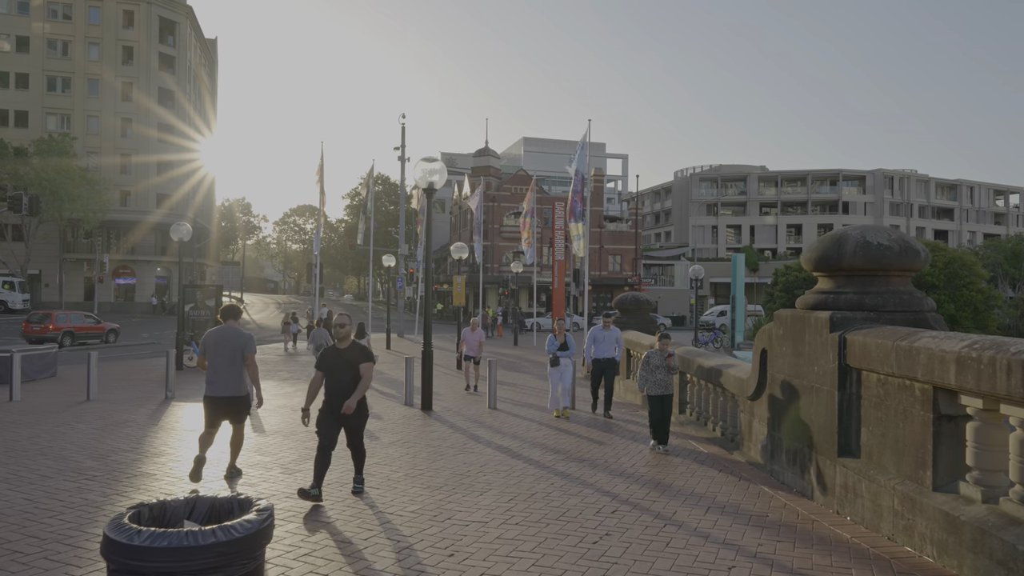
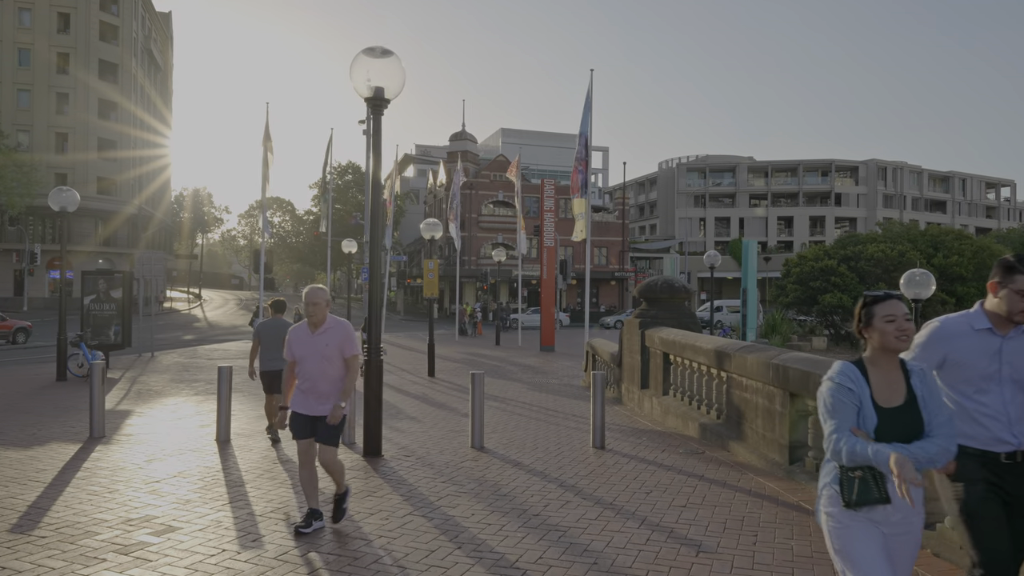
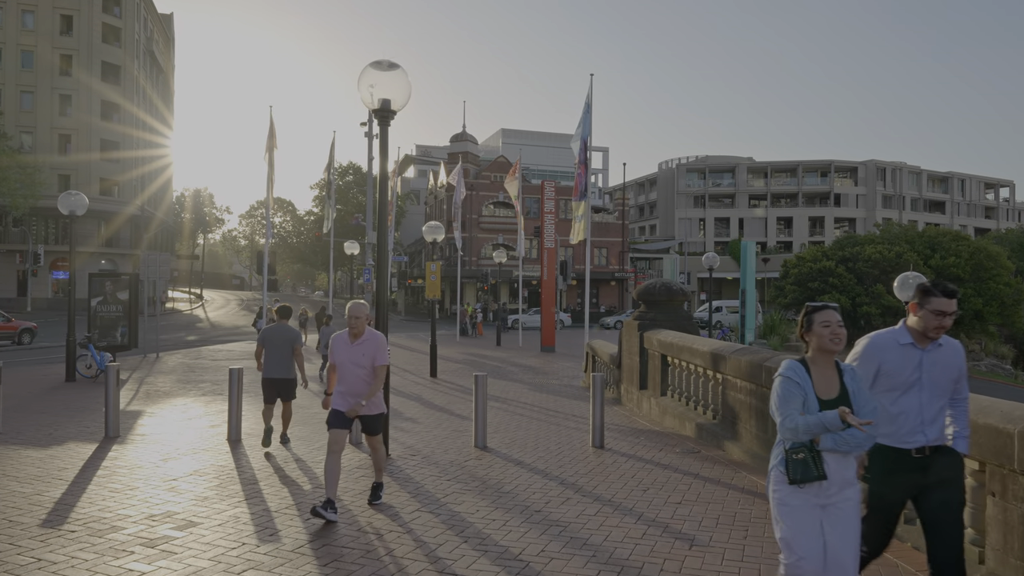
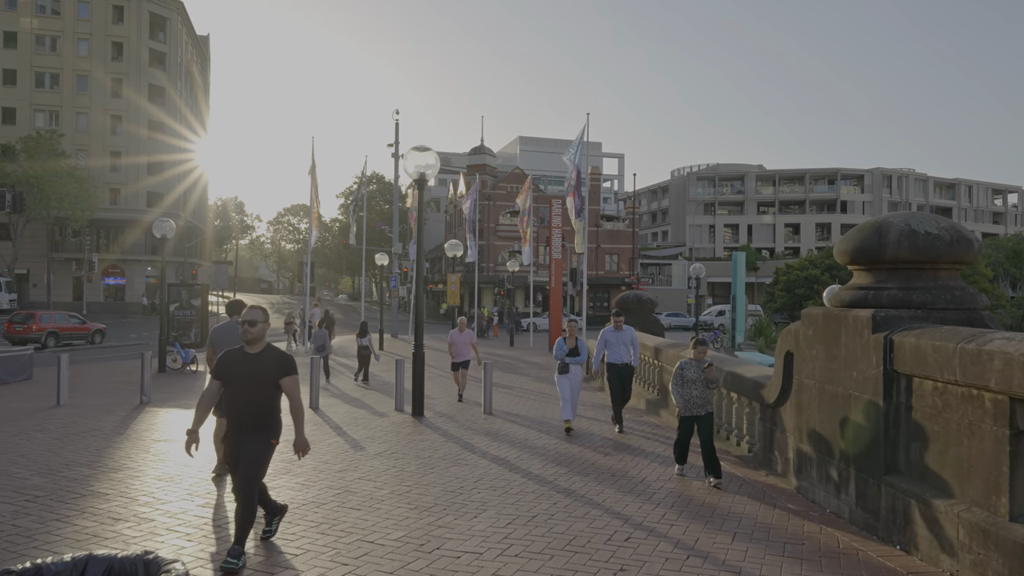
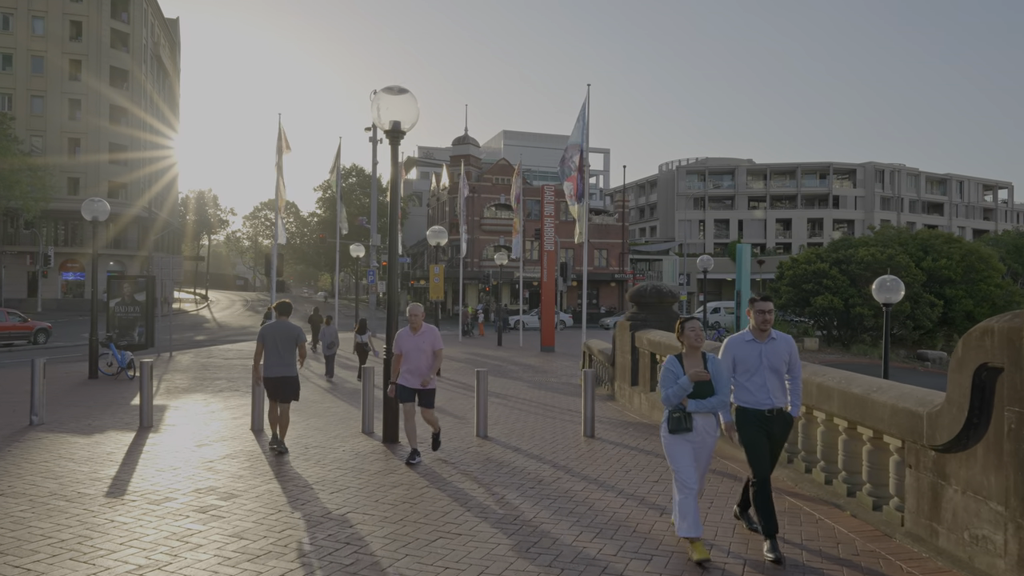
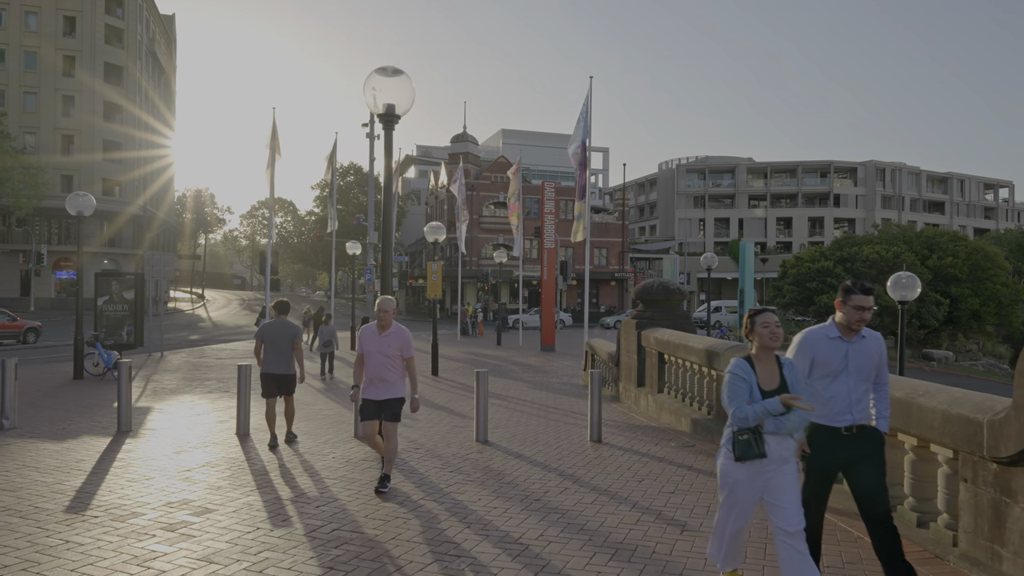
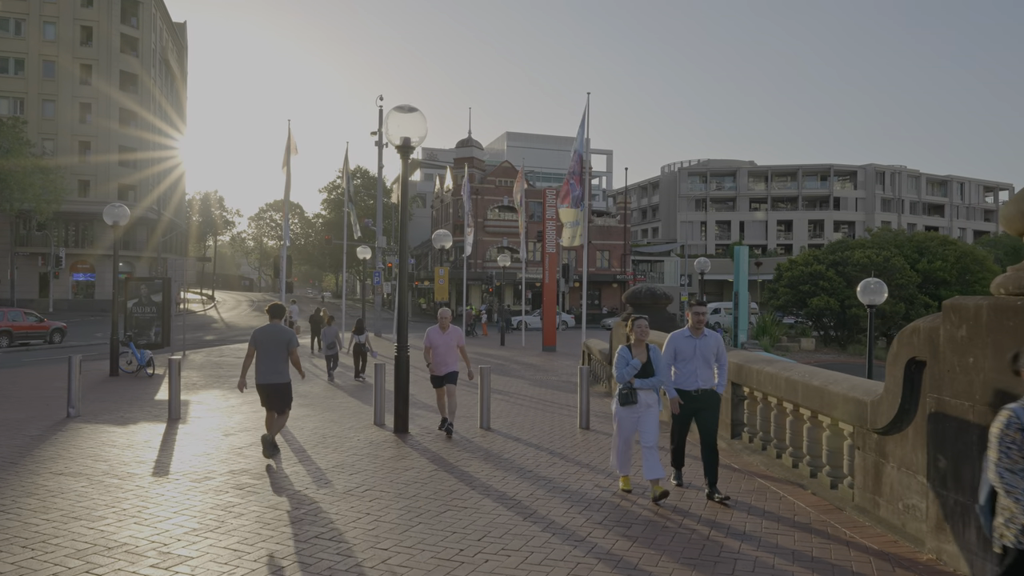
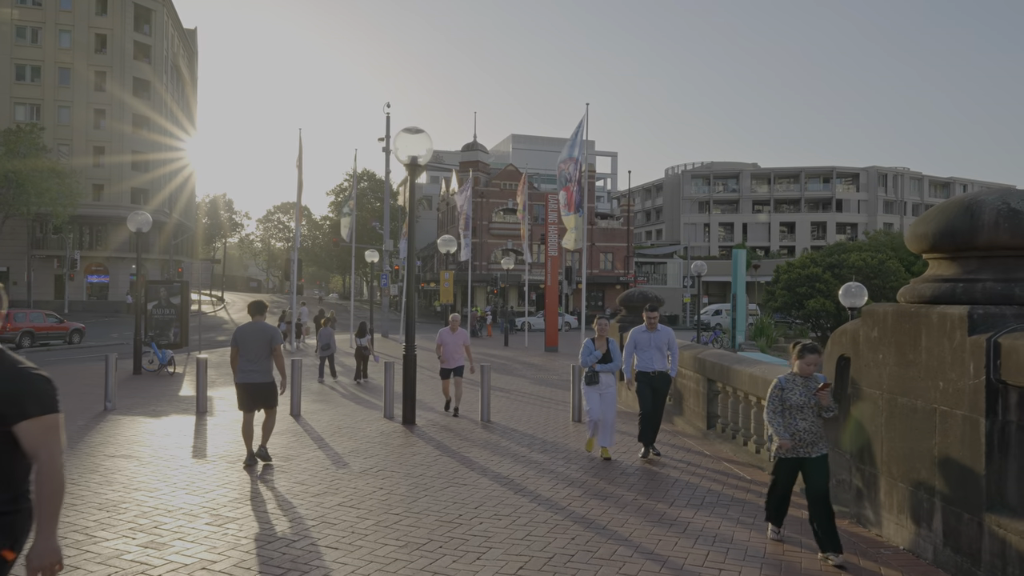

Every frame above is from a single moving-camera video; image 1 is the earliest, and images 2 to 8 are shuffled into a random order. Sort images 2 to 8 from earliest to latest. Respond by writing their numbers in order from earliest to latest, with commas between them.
4, 8, 7, 5, 6, 3, 2
